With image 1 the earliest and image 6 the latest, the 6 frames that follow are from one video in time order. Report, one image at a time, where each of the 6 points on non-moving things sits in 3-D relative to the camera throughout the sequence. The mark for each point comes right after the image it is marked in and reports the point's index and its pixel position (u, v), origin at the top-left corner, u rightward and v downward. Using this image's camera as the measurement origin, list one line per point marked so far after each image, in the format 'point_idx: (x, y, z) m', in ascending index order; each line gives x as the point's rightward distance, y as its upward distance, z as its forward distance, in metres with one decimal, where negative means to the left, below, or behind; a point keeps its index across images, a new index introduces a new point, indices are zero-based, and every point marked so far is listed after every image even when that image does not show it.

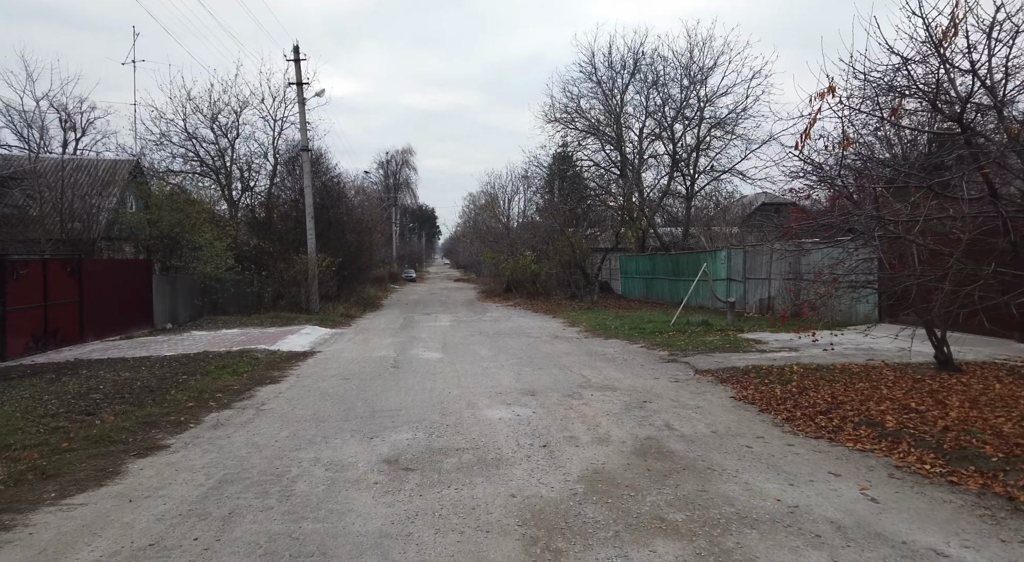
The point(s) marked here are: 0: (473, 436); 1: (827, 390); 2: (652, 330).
0: (-0.4, -1.5, +6.0) m
1: (+3.8, -1.3, +7.3) m
2: (+3.3, -1.2, +14.2) m
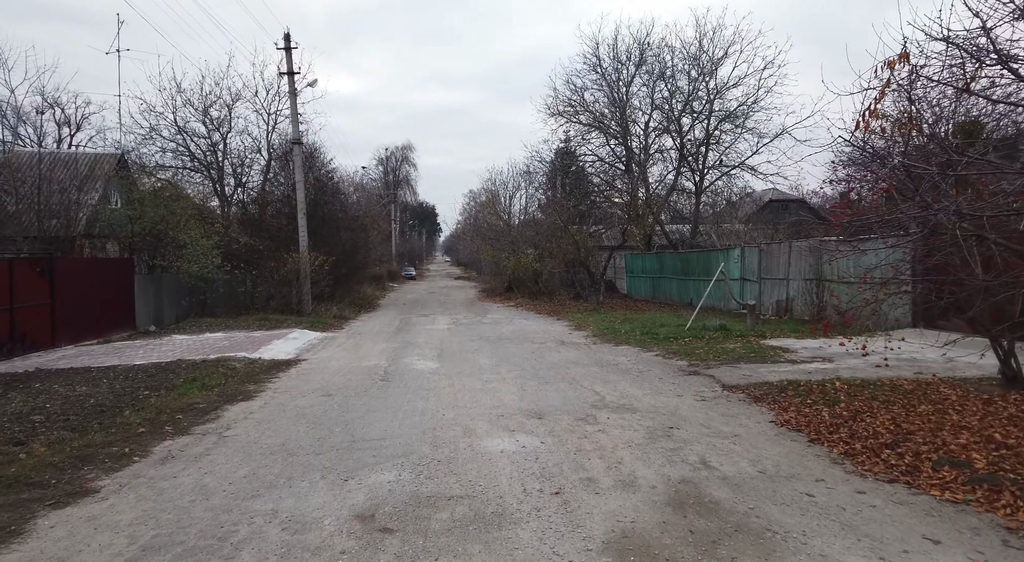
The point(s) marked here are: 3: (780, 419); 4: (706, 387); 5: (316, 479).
0: (-0.3, -1.6, +4.9) m
1: (+3.8, -1.4, +6.2) m
2: (+3.3, -1.2, +13.1) m
3: (+2.9, -1.5, +6.5) m
4: (+2.6, -1.4, +8.3) m
5: (-1.6, -1.6, +5.0) m
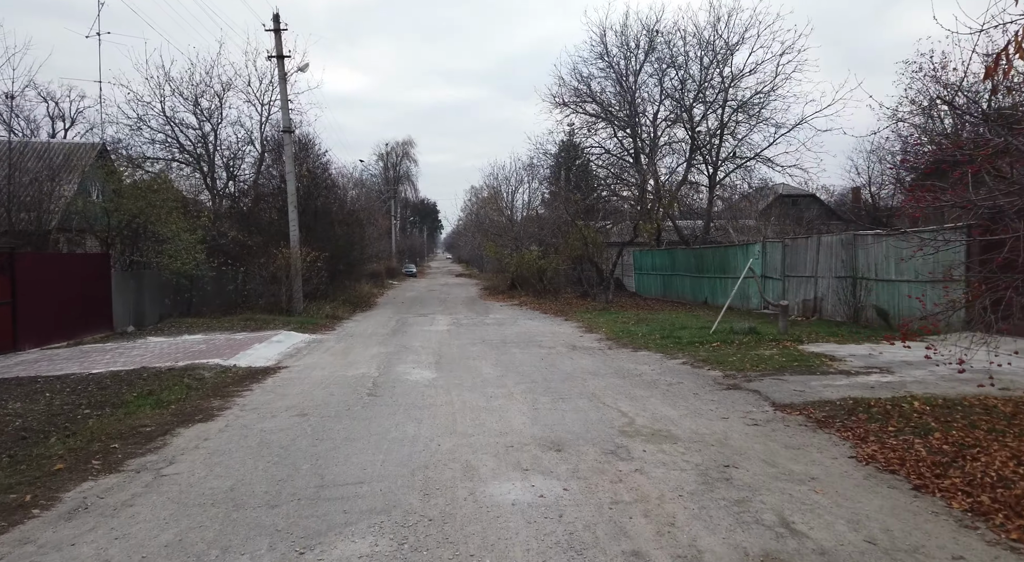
0: (-0.2, -1.6, +3.6) m
1: (+3.9, -1.4, +4.9) m
2: (+3.4, -1.1, +11.7) m
3: (+3.0, -1.5, +5.2) m
4: (+2.8, -1.4, +7.0) m
5: (-1.5, -1.6, +3.7) m
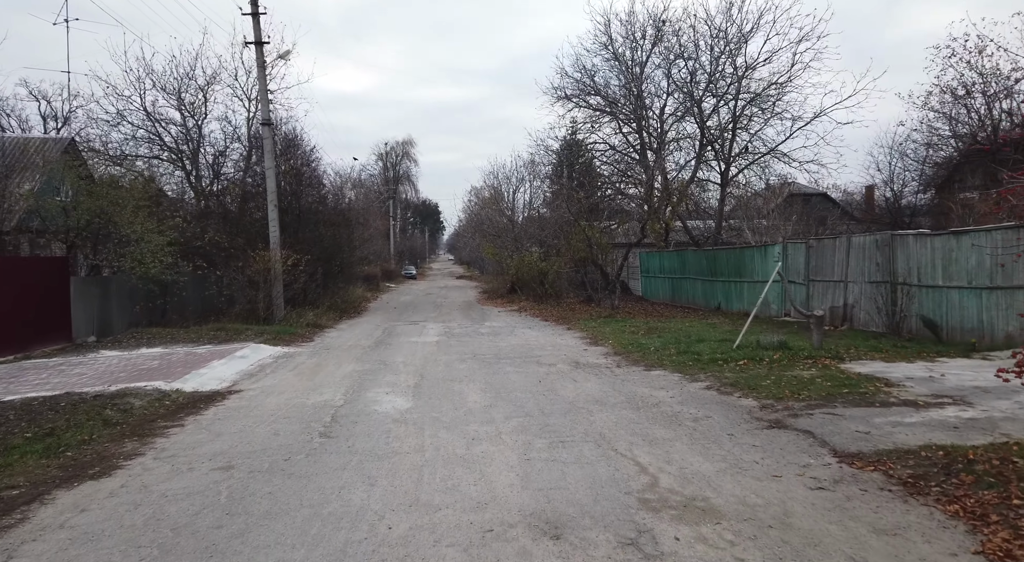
0: (-0.4, -1.7, +2.0) m
1: (+3.8, -1.5, +3.3) m
2: (+3.3, -1.3, +10.1) m
3: (+2.8, -1.6, +3.6) m
4: (+2.6, -1.5, +5.4) m
5: (-1.6, -1.7, +2.1) m
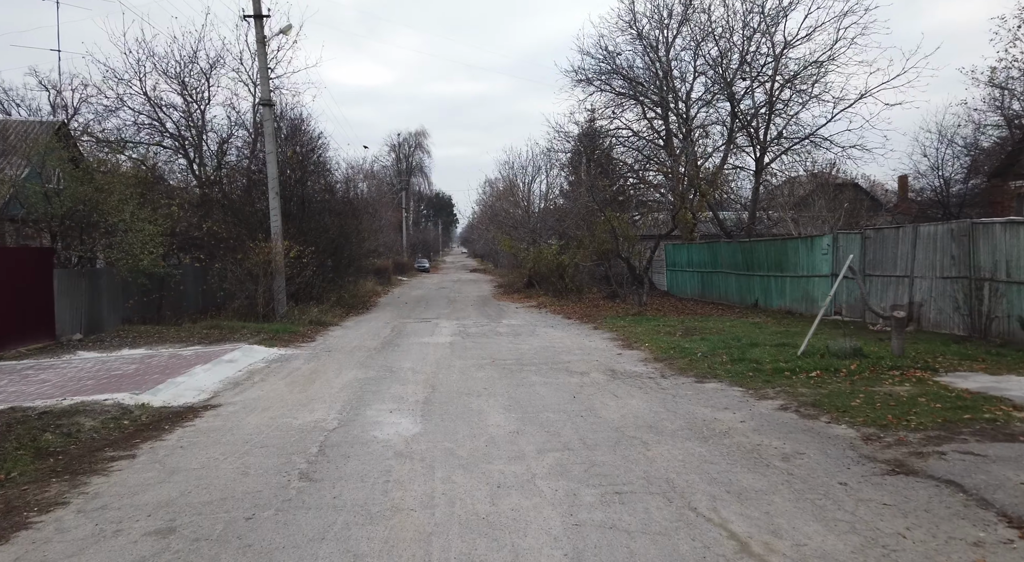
0: (-0.2, -1.7, +0.5) m
1: (+4.0, -1.5, +1.7) m
2: (+3.7, -1.2, +8.6) m
3: (+3.1, -1.6, +2.0) m
4: (+2.9, -1.5, +3.8) m
5: (-1.4, -1.7, +0.6) m
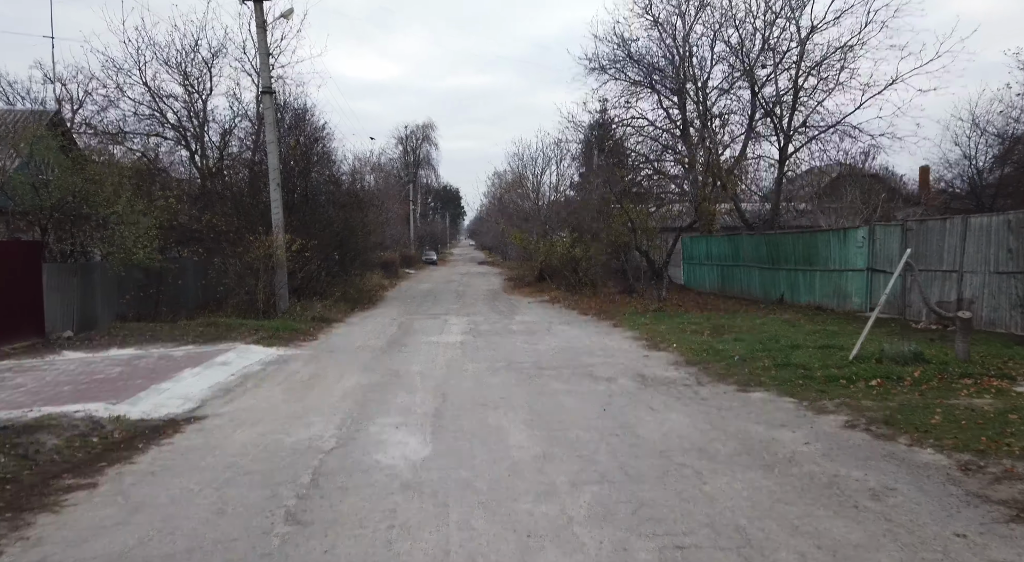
0: (0.0, -1.8, -0.4) m
1: (+4.2, -1.5, +0.8) m
2: (+4.0, -1.2, +7.6) m
3: (+3.3, -1.6, +1.1) m
4: (+3.1, -1.5, +2.9) m
5: (-1.3, -1.8, -0.2) m
